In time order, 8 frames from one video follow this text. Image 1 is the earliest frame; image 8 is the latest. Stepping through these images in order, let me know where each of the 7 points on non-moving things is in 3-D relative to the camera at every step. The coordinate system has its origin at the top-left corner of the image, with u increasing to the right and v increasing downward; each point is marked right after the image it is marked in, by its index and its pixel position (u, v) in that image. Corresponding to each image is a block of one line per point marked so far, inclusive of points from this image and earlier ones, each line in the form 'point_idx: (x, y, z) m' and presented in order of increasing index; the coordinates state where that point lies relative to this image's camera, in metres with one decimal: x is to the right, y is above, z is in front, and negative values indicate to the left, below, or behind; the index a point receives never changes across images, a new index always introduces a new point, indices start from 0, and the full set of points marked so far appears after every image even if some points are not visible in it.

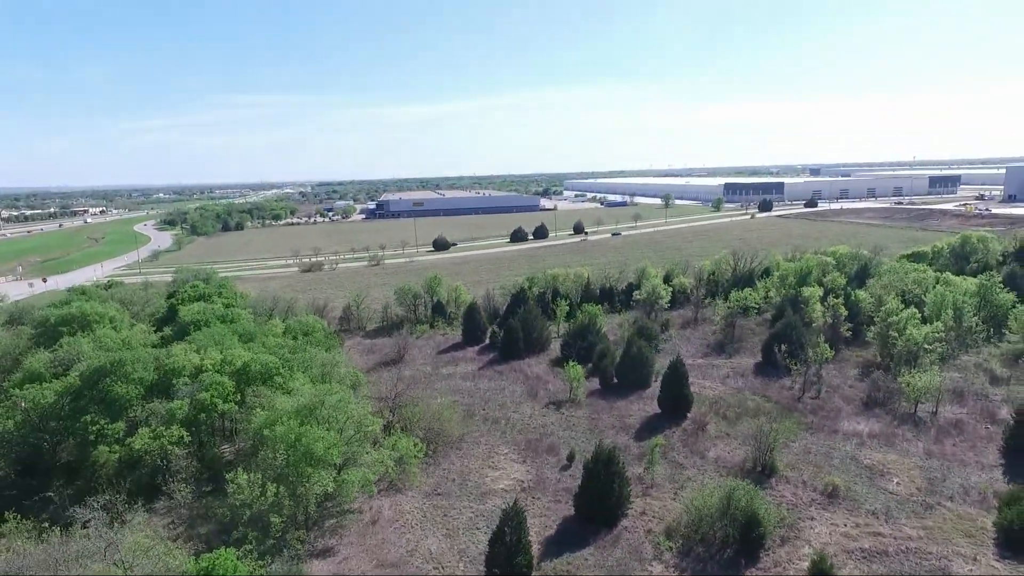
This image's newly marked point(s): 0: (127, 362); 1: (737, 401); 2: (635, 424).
0: (-9.9, -1.8, +13.9) m
1: (+6.0, -3.0, +14.8) m
2: (+3.2, -3.6, +14.5) m
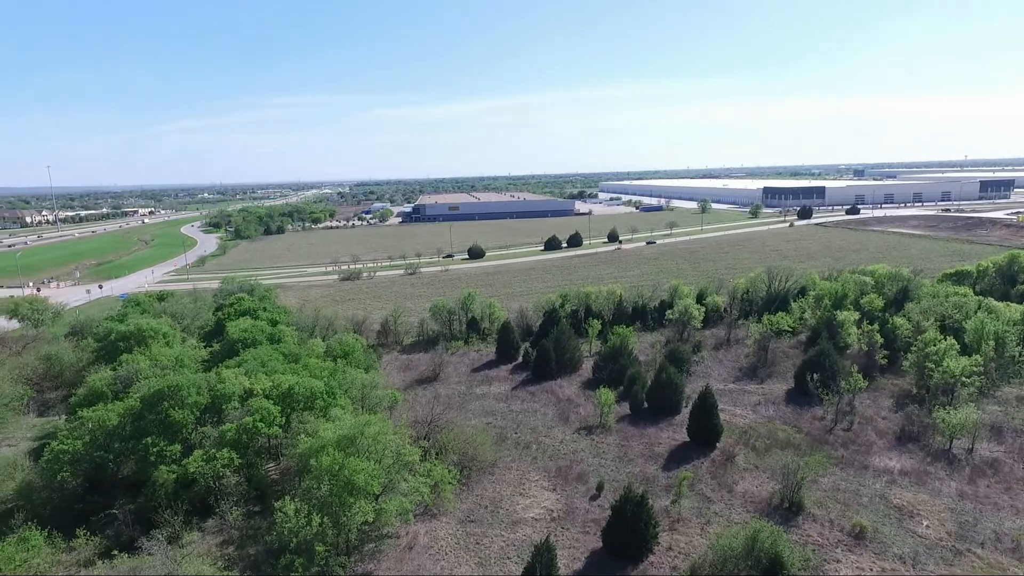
0: (-9.0, -2.7, +14.9) m
1: (+6.9, -3.8, +14.9) m
2: (+4.1, -4.4, +14.7) m
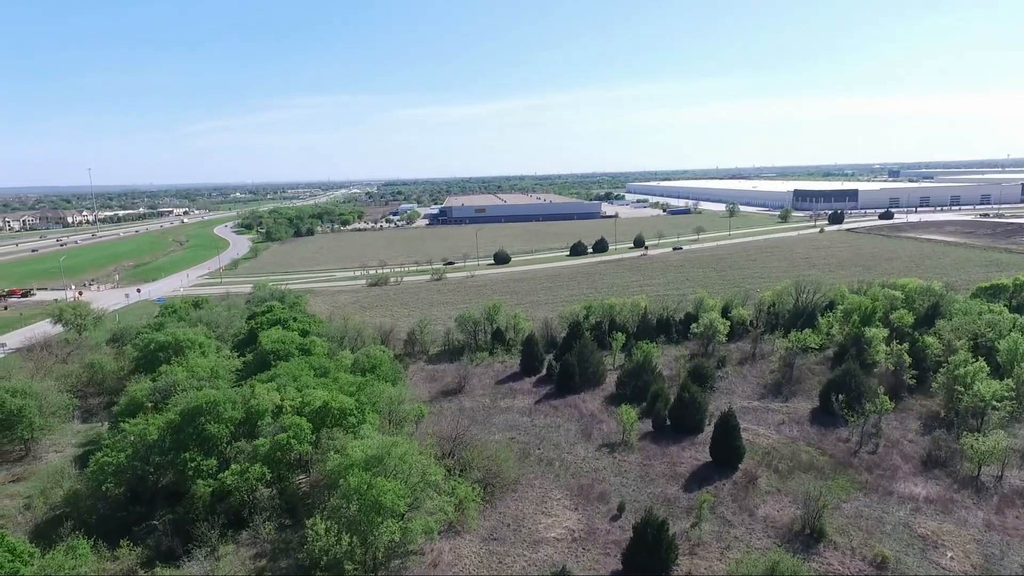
0: (-8.4, -3.3, +15.7) m
1: (+7.5, -4.4, +14.8) m
2: (+4.7, -5.0, +14.8) m
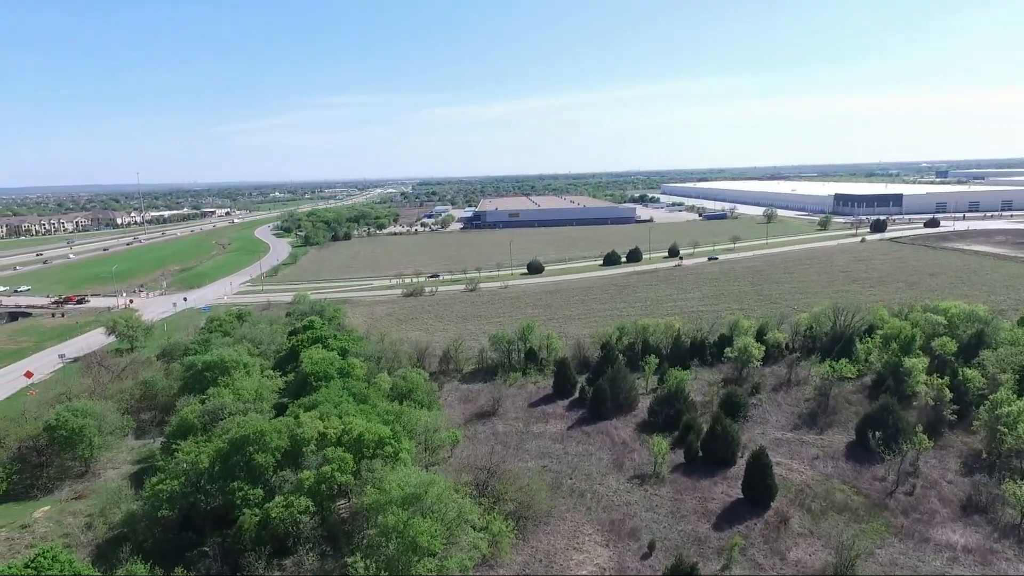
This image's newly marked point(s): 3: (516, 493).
0: (-7.5, -4.4, +16.6) m
1: (+8.3, -5.4, +14.8) m
2: (+5.5, -6.0, +14.9) m
3: (+0.1, -5.9, +15.9) m
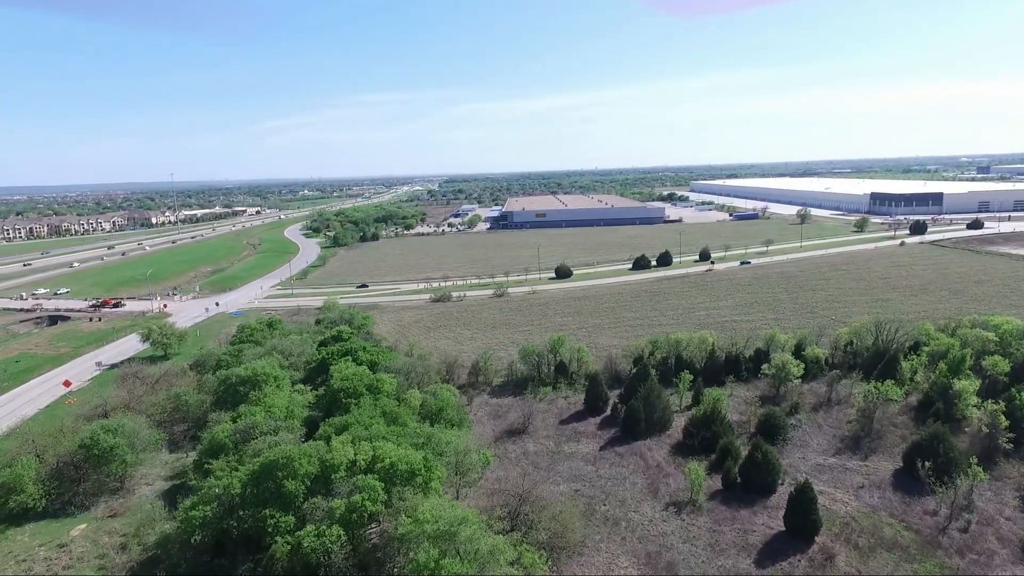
0: (-6.5, -5.2, +16.7) m
1: (+9.2, -6.1, +14.2) m
2: (+6.4, -6.7, +14.5) m
3: (+1.0, -6.6, +15.7) m
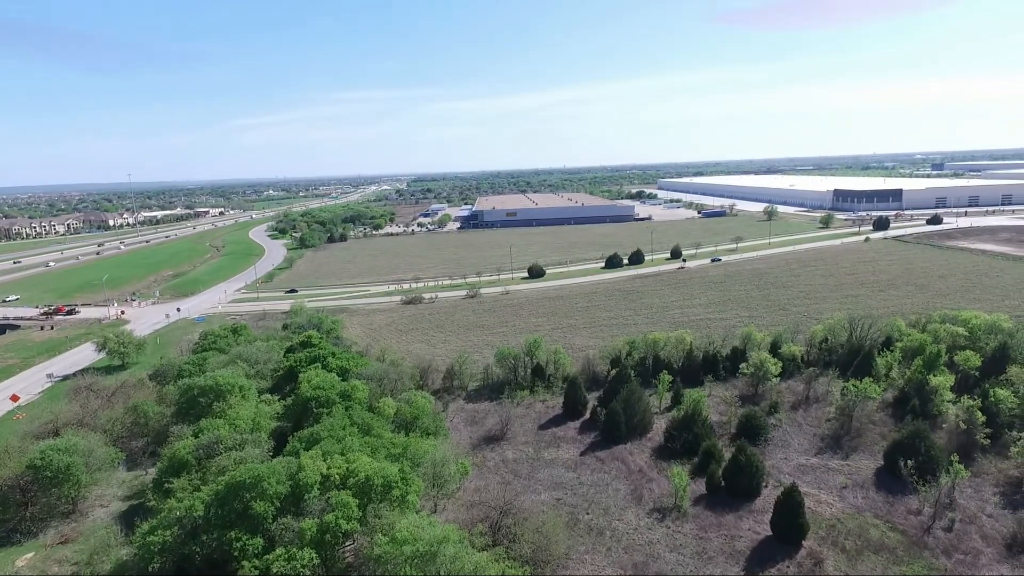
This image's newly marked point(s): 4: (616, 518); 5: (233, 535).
0: (-7.1, -5.4, +15.7) m
1: (+8.8, -6.1, +14.1) m
2: (+6.0, -6.7, +14.2) m
3: (+0.5, -6.8, +15.2) m
4: (+3.1, -6.9, +16.5) m
5: (-7.5, -6.7, +15.0) m
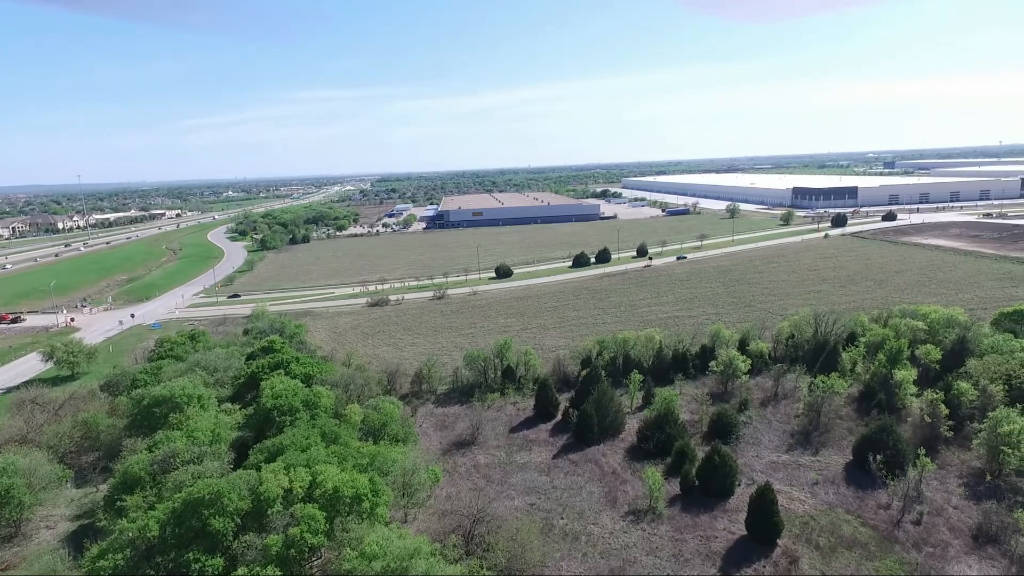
0: (-7.8, -5.6, +14.9) m
1: (+8.1, -6.0, +14.1) m
2: (+5.3, -6.7, +14.1) m
3: (-0.2, -6.8, +14.8) m
4: (+2.3, -6.9, +16.2) m
5: (-8.2, -6.9, +14.1) m
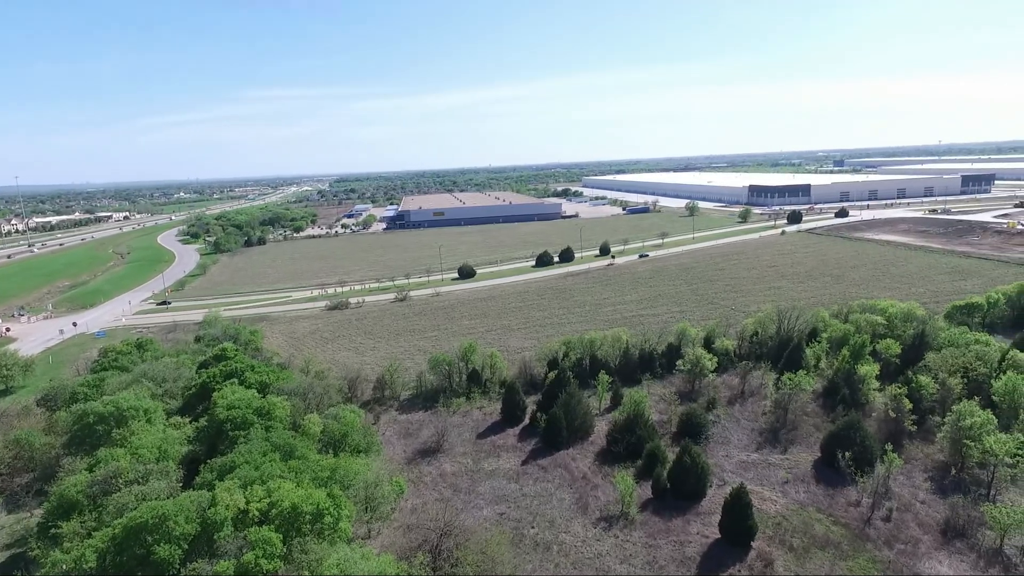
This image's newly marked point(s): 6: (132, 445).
0: (-8.6, -5.8, +13.7) m
1: (+7.4, -6.0, +14.0) m
2: (+4.6, -6.7, +13.8) m
3: (-0.9, -6.9, +14.1) m
4: (+1.5, -6.9, +15.7) m
5: (-8.9, -7.1, +12.9) m
6: (-13.6, -5.8, +19.7) m
